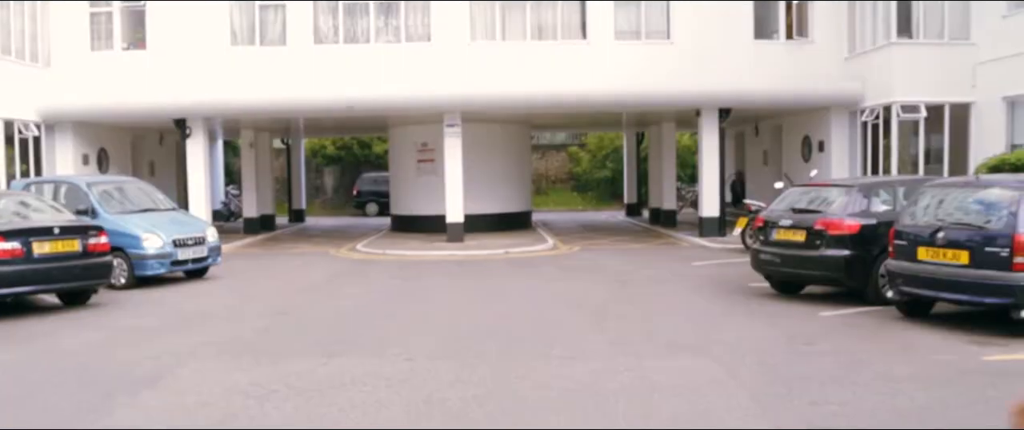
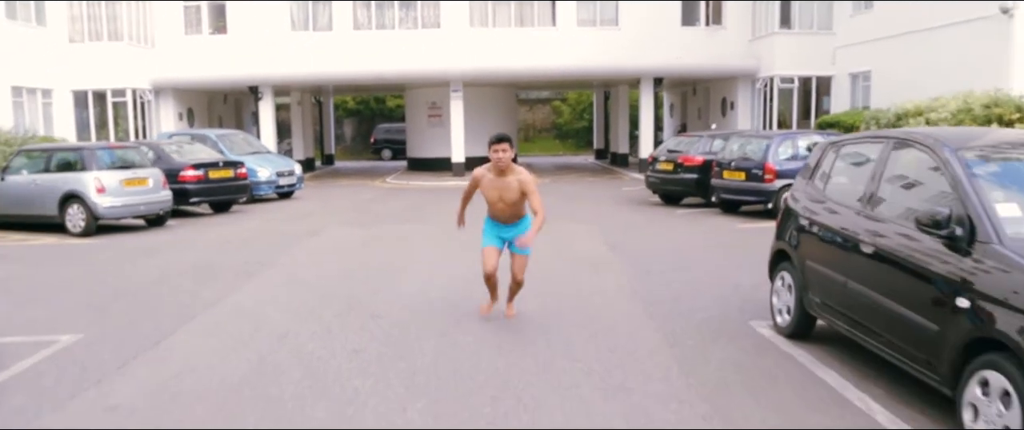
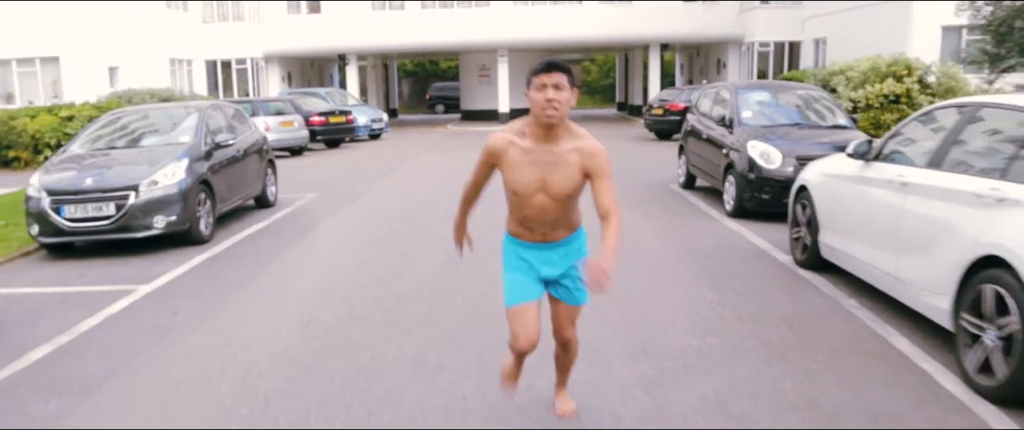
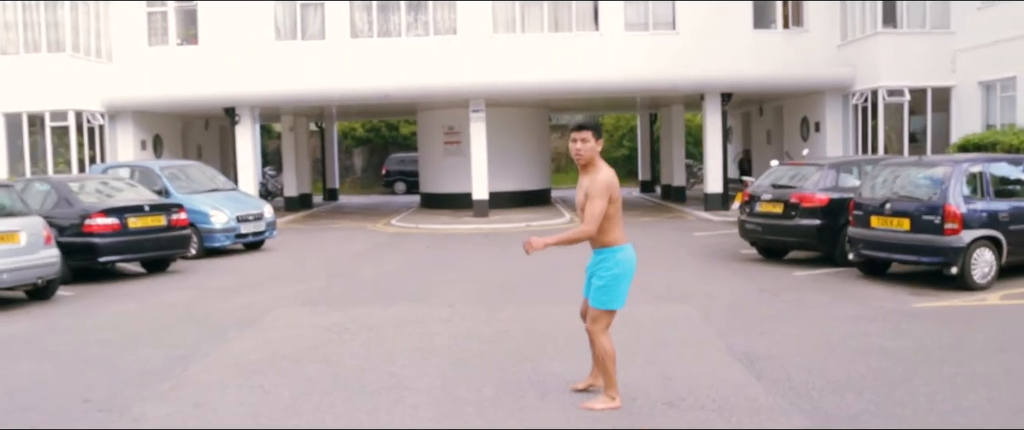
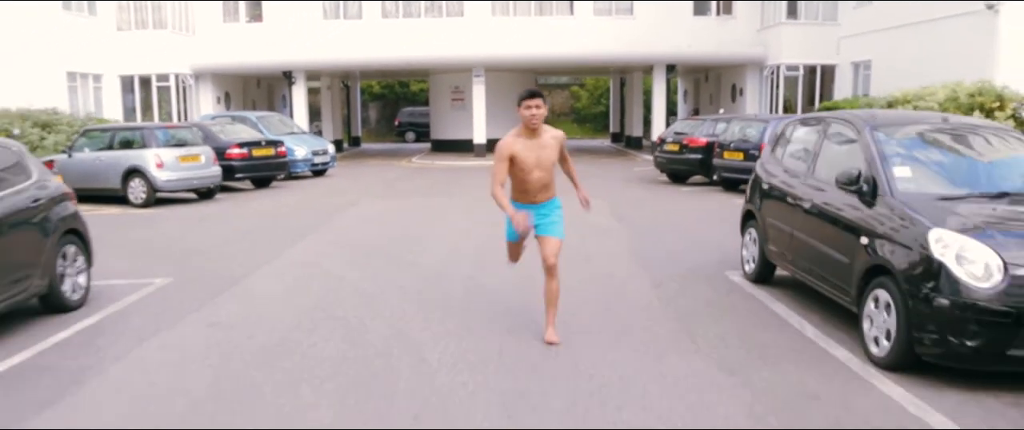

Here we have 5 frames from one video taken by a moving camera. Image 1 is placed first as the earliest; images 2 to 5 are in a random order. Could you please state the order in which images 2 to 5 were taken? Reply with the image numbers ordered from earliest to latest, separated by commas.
4, 2, 5, 3
